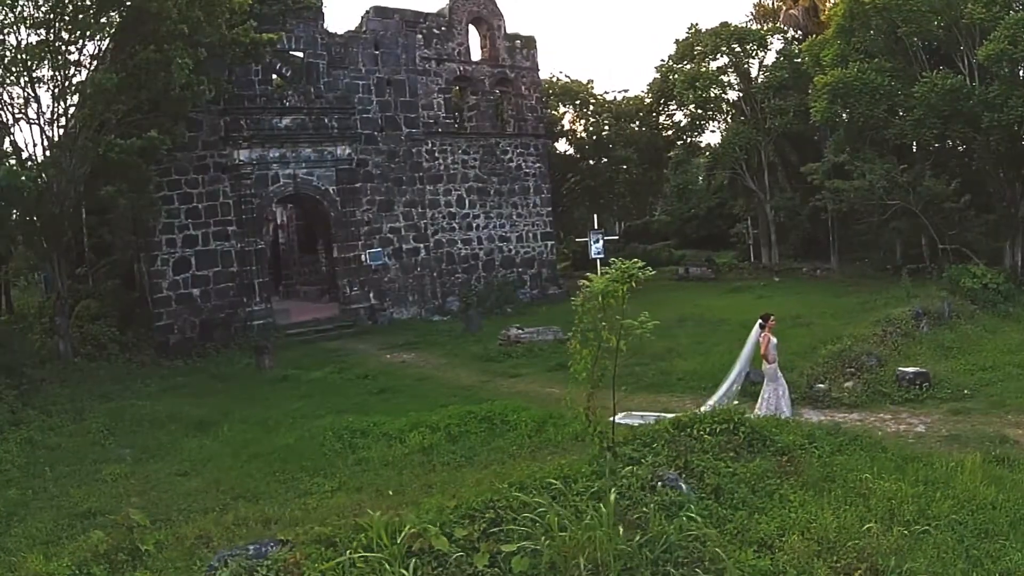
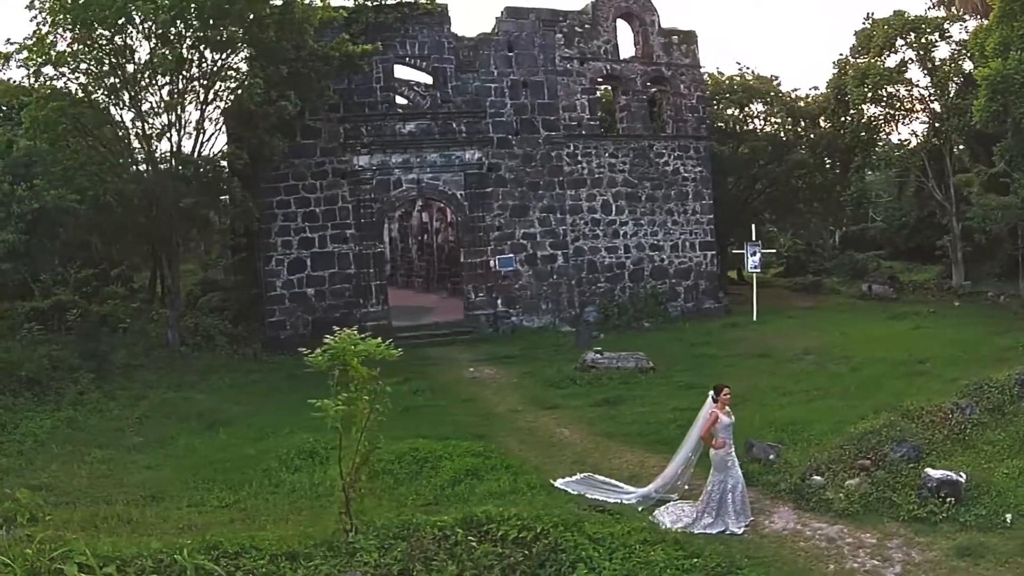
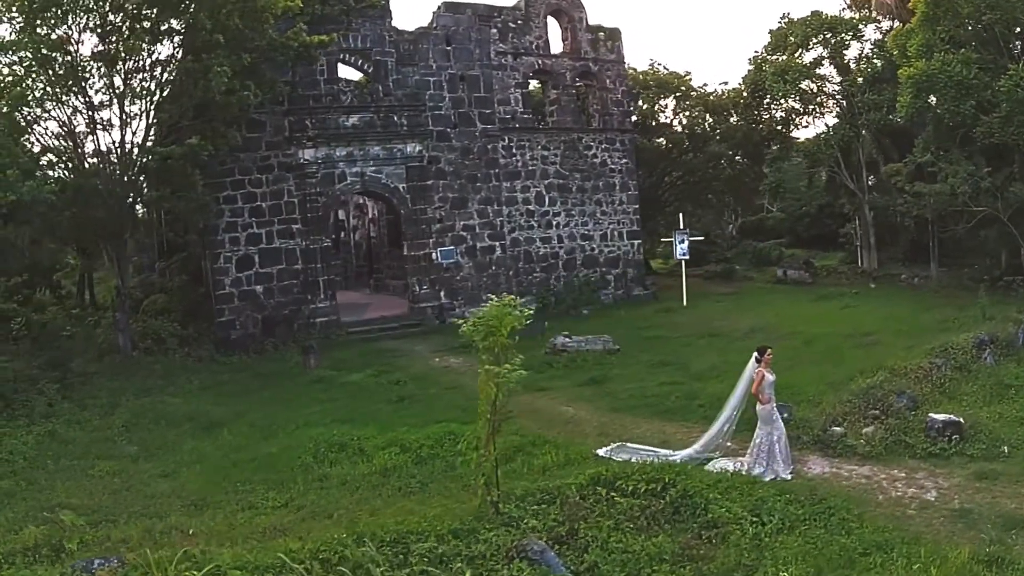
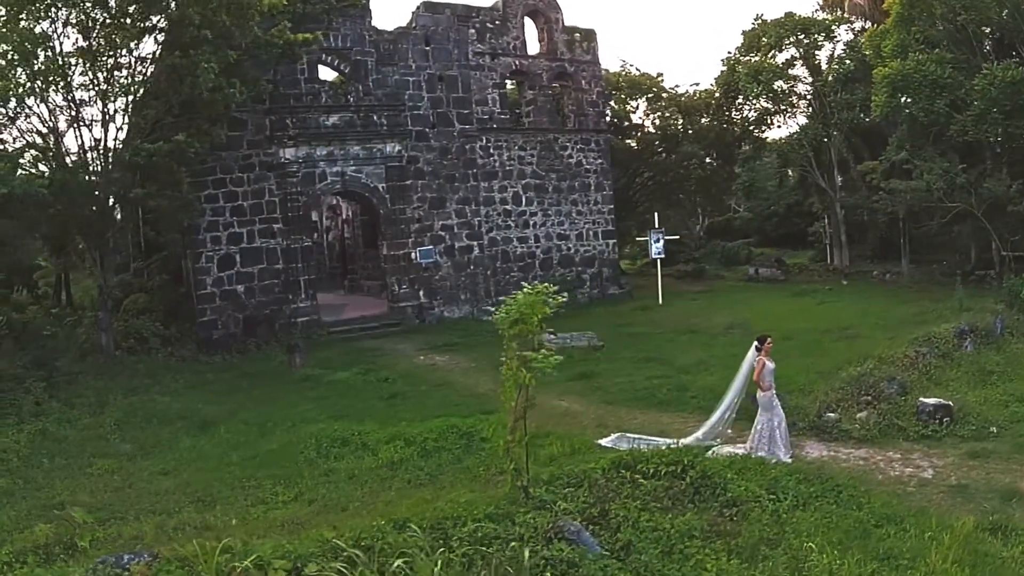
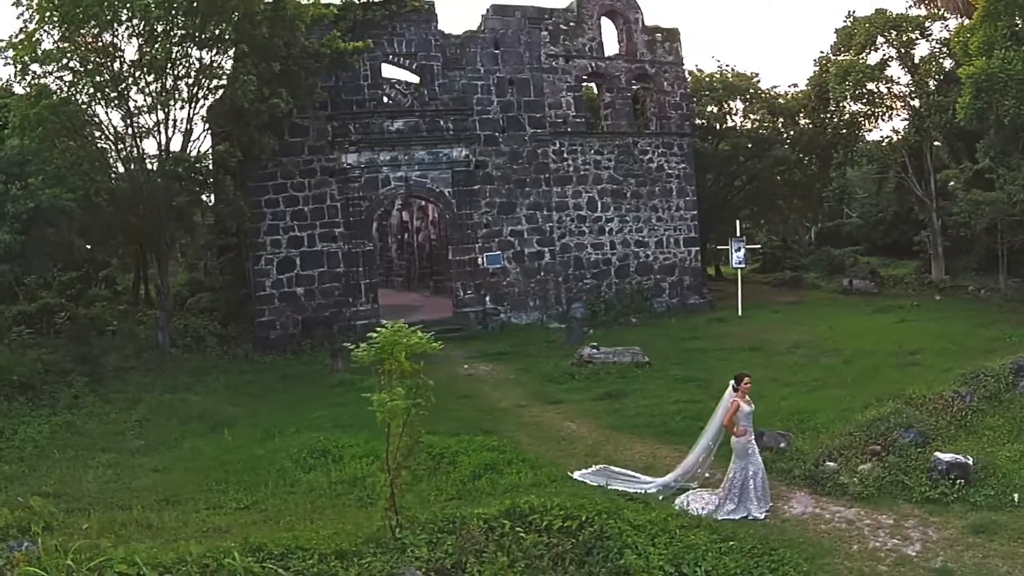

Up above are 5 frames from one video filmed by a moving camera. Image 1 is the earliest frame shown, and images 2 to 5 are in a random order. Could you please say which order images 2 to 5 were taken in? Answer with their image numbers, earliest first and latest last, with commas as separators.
4, 3, 5, 2
